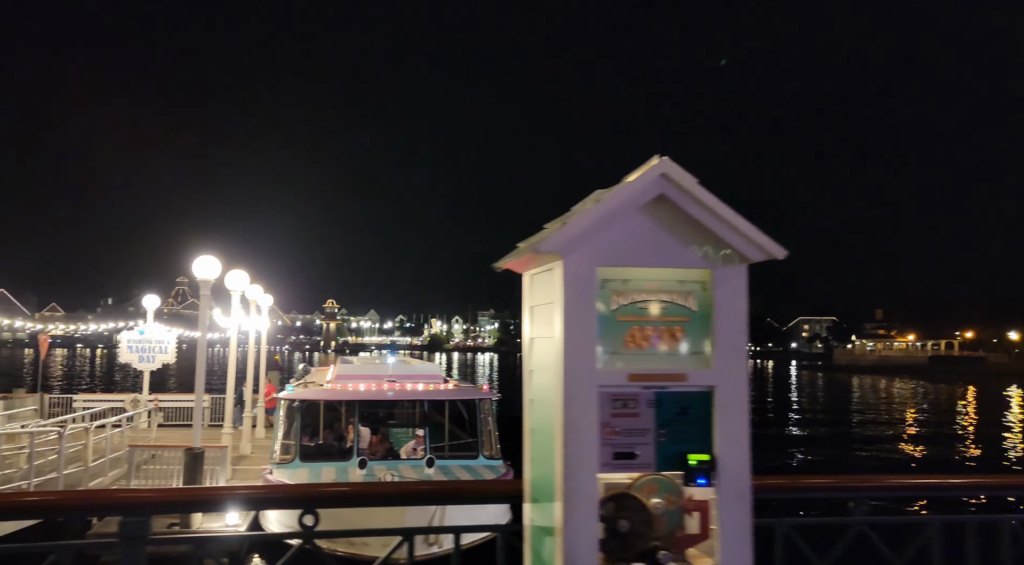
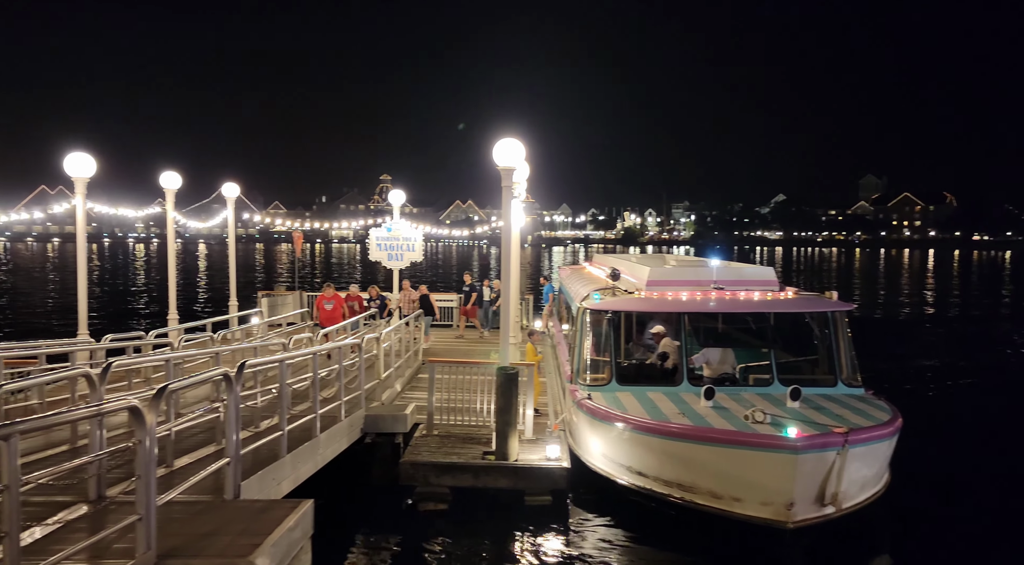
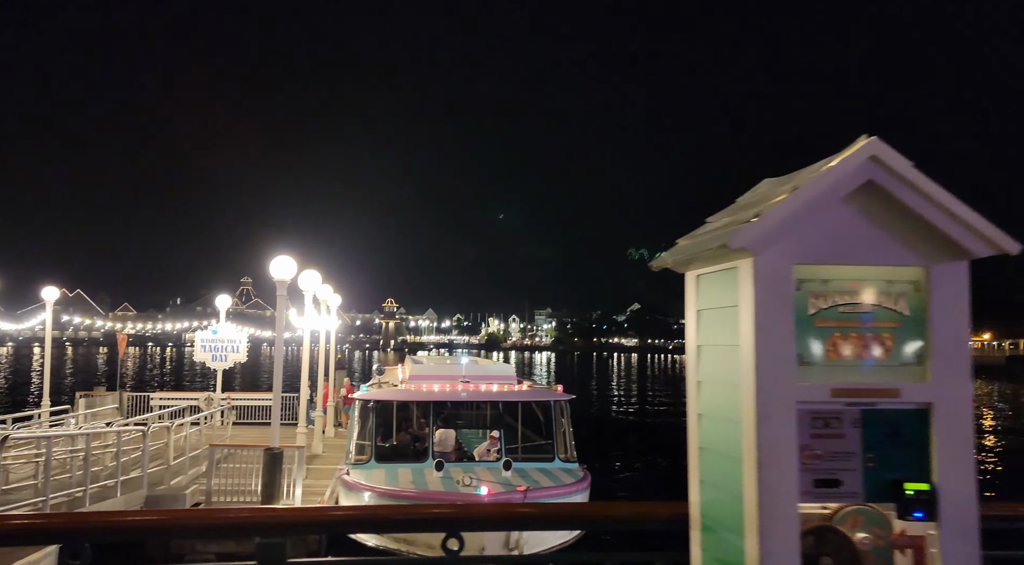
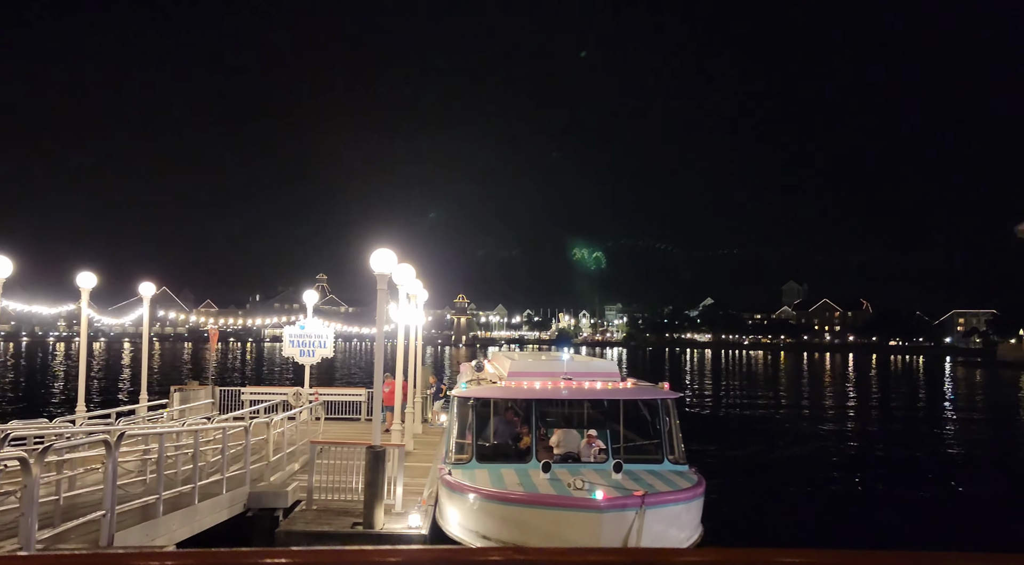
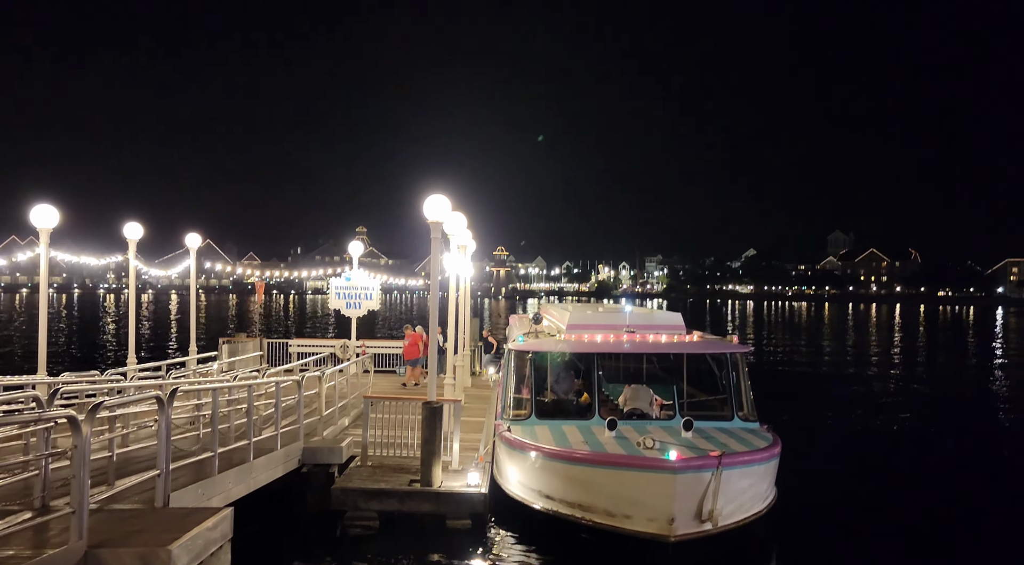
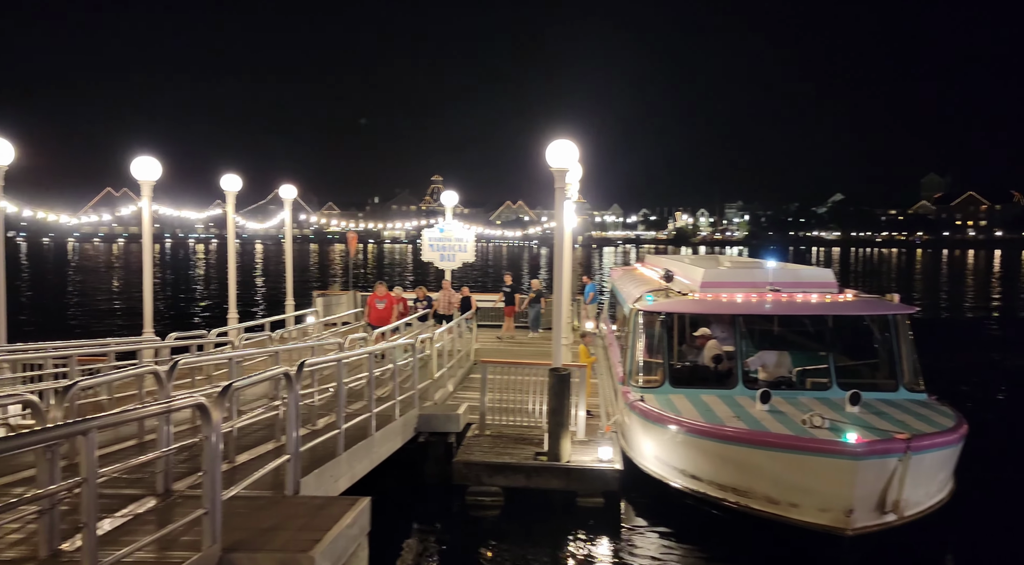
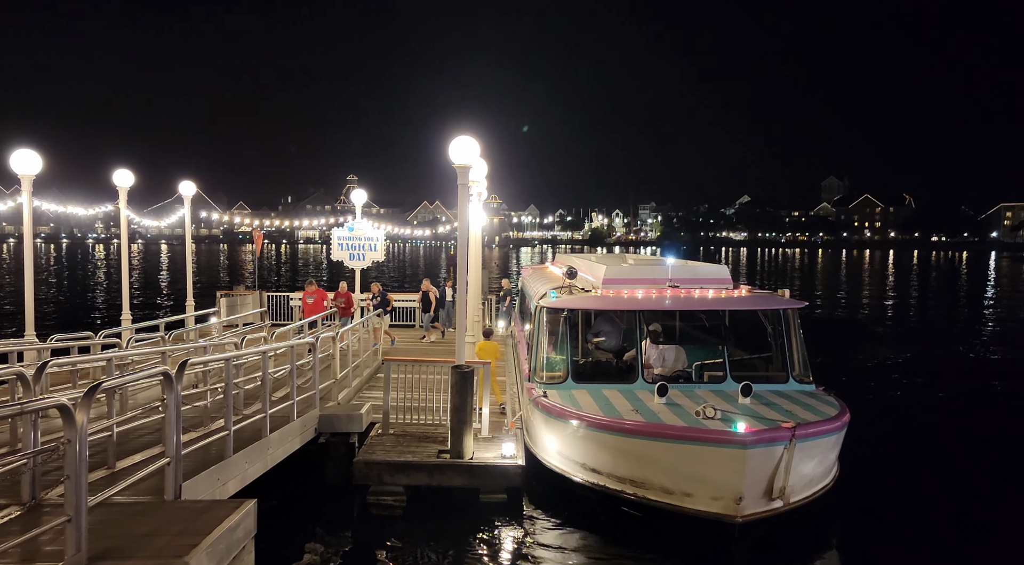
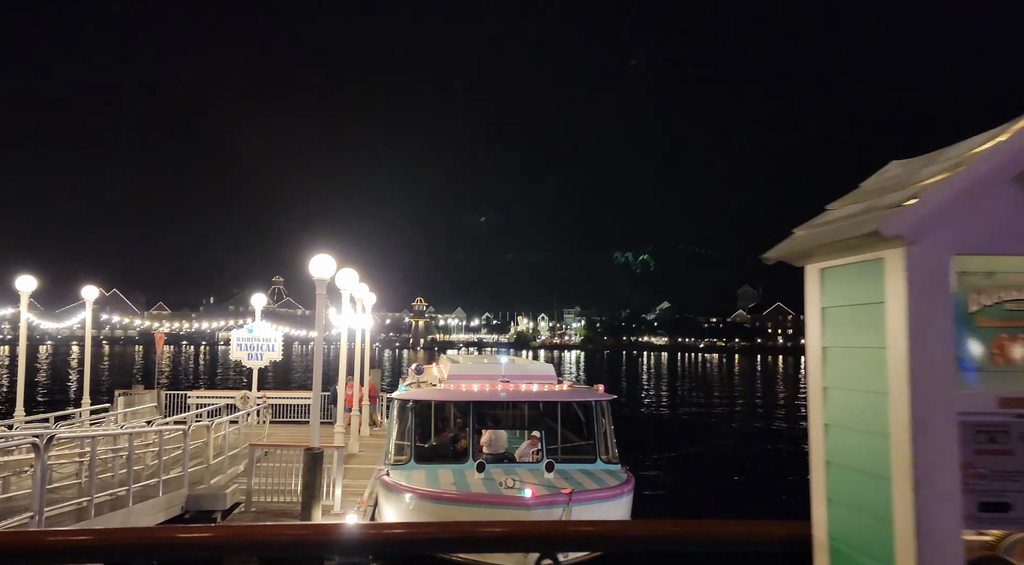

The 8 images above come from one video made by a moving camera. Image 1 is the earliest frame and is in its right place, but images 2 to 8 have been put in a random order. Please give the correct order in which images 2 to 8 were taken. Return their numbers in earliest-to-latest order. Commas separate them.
3, 8, 4, 5, 7, 2, 6
